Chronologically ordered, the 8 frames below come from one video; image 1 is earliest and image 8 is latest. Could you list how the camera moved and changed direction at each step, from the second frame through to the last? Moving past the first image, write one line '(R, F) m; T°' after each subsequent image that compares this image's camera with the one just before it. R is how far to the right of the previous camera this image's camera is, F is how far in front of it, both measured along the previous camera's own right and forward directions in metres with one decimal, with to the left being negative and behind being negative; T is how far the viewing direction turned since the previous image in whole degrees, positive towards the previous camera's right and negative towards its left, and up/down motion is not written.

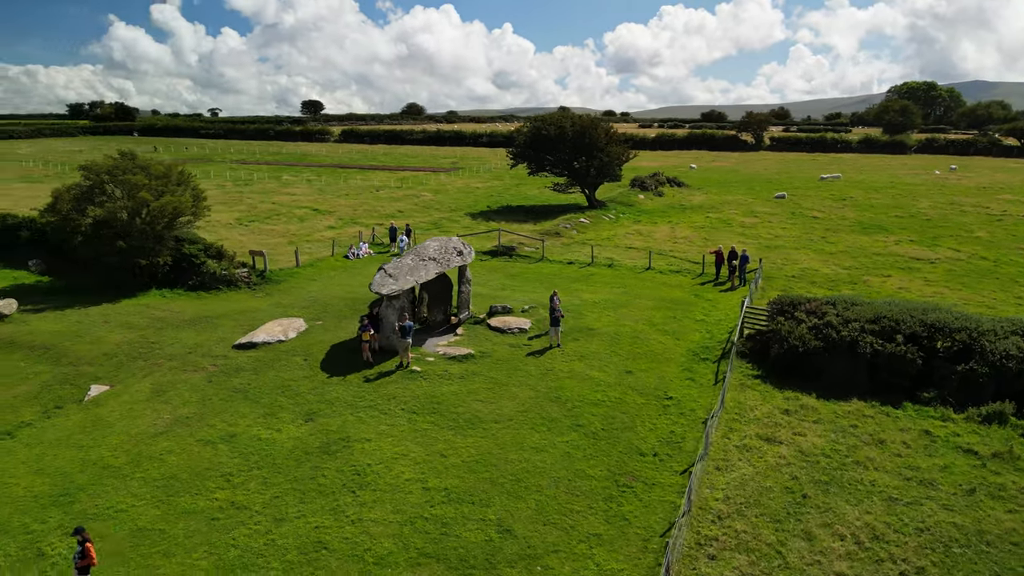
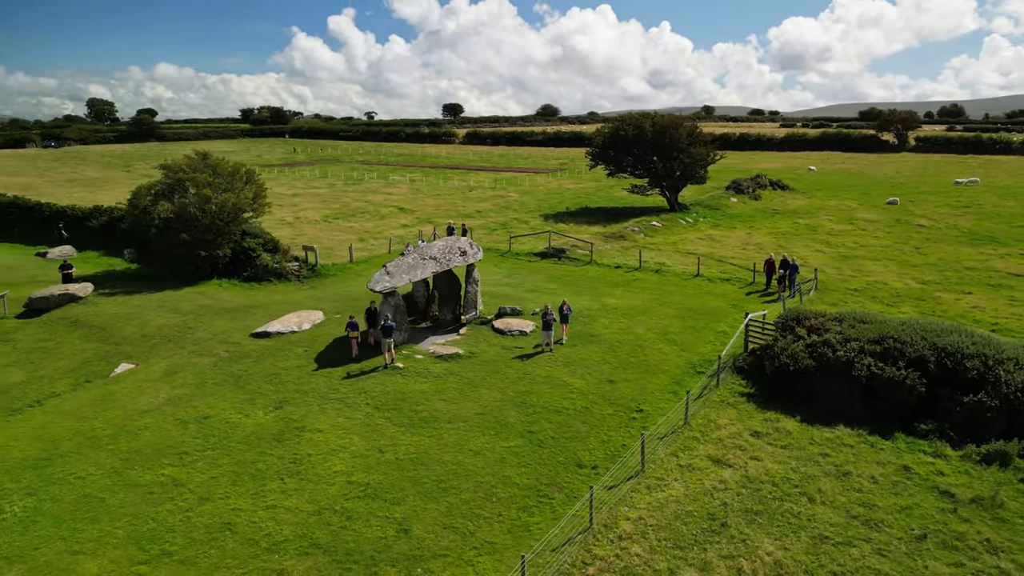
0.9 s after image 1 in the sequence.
(+4.5, +0.6) m; -11°
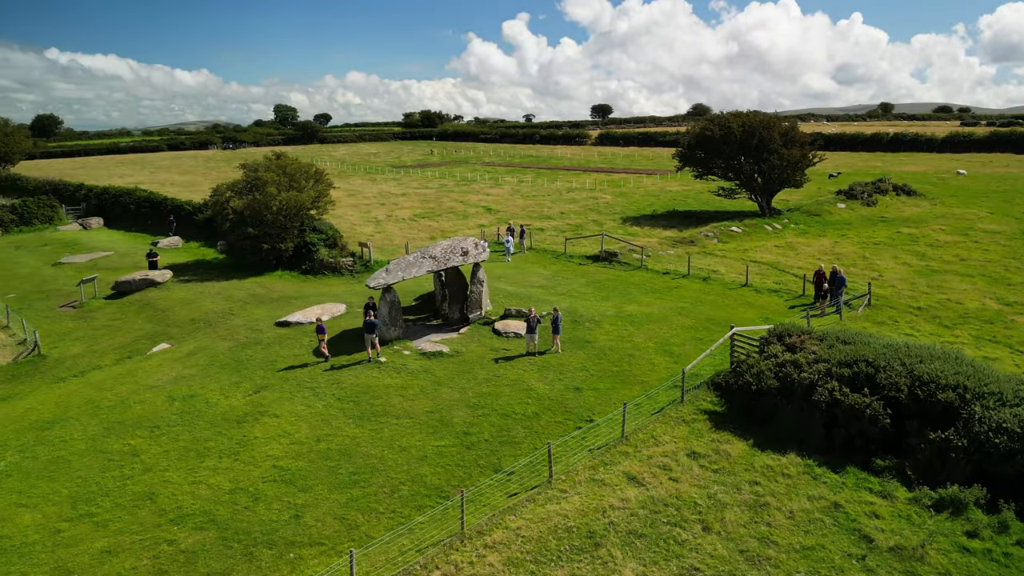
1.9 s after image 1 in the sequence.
(+5.1, +0.6) m; -12°
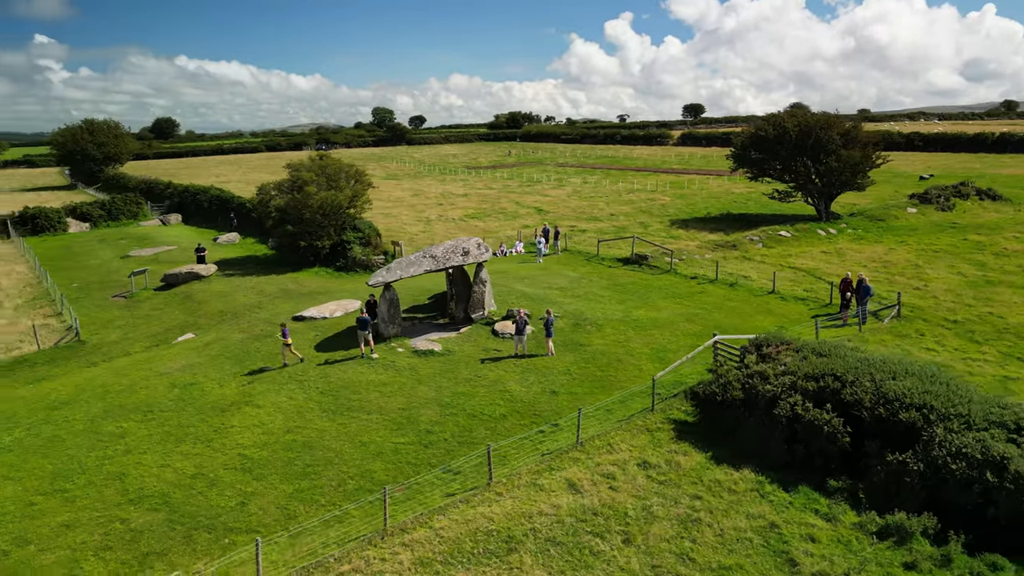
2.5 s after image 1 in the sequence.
(+3.1, +0.2) m; -7°
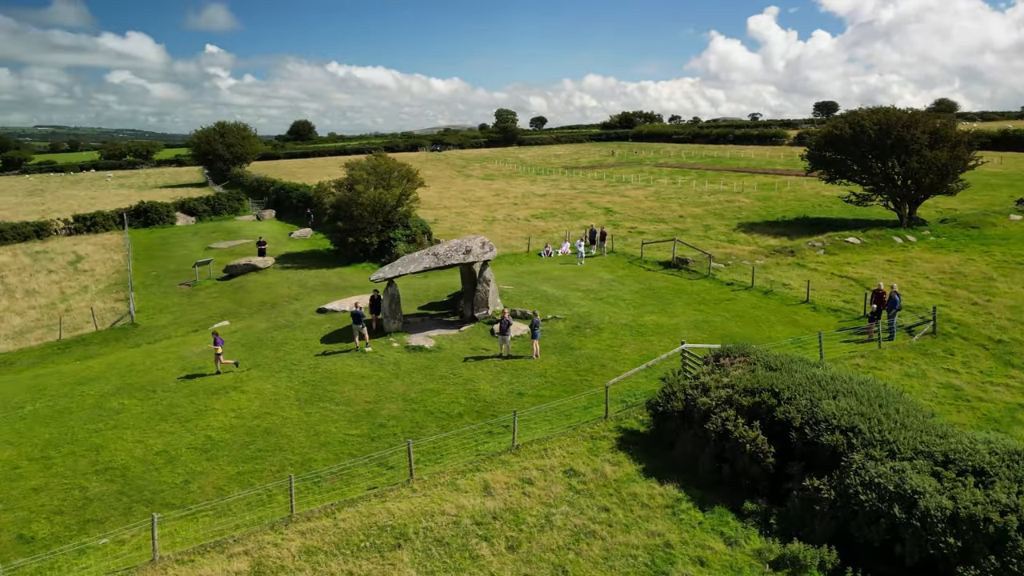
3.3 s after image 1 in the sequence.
(+4.1, +0.5) m; -10°
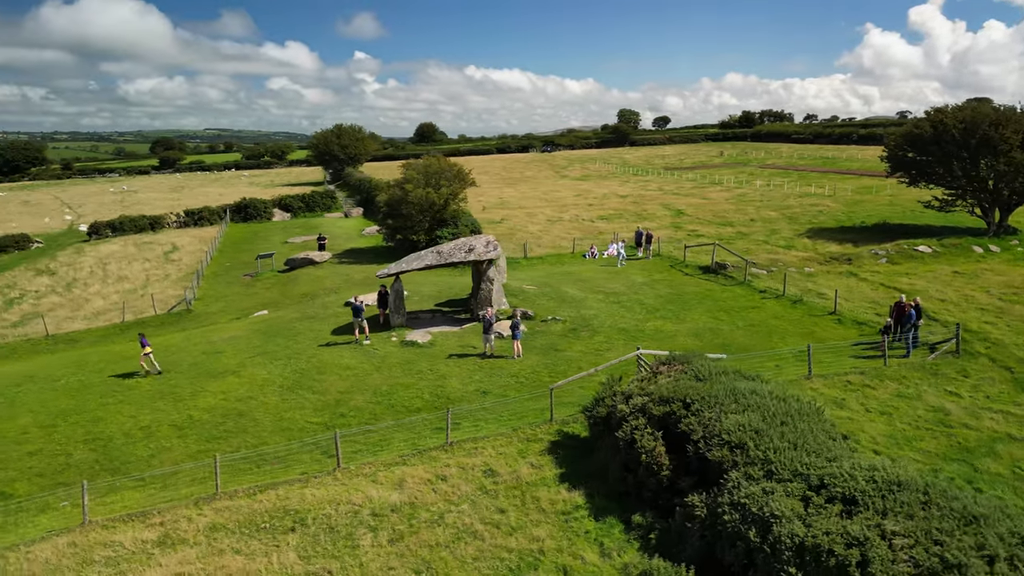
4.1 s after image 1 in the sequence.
(+4.2, +0.3) m; -10°
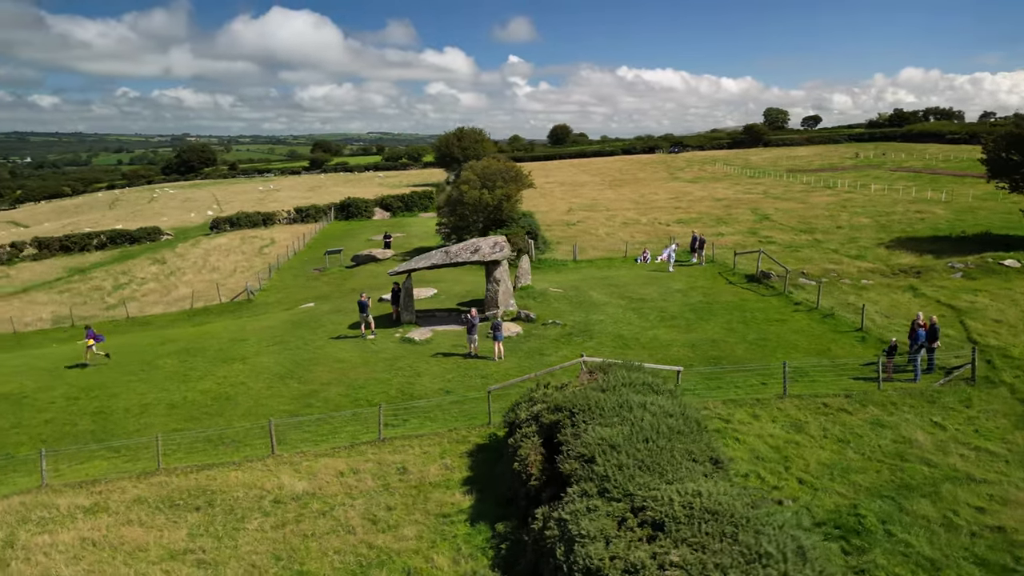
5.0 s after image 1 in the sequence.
(+4.6, +0.5) m; -11°
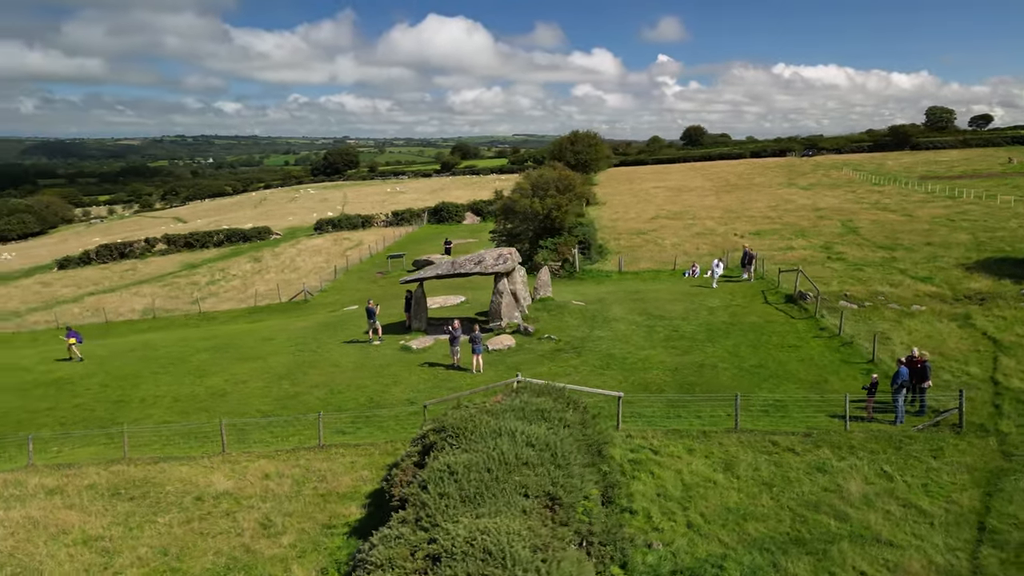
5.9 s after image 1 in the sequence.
(+4.6, +0.4) m; -10°
